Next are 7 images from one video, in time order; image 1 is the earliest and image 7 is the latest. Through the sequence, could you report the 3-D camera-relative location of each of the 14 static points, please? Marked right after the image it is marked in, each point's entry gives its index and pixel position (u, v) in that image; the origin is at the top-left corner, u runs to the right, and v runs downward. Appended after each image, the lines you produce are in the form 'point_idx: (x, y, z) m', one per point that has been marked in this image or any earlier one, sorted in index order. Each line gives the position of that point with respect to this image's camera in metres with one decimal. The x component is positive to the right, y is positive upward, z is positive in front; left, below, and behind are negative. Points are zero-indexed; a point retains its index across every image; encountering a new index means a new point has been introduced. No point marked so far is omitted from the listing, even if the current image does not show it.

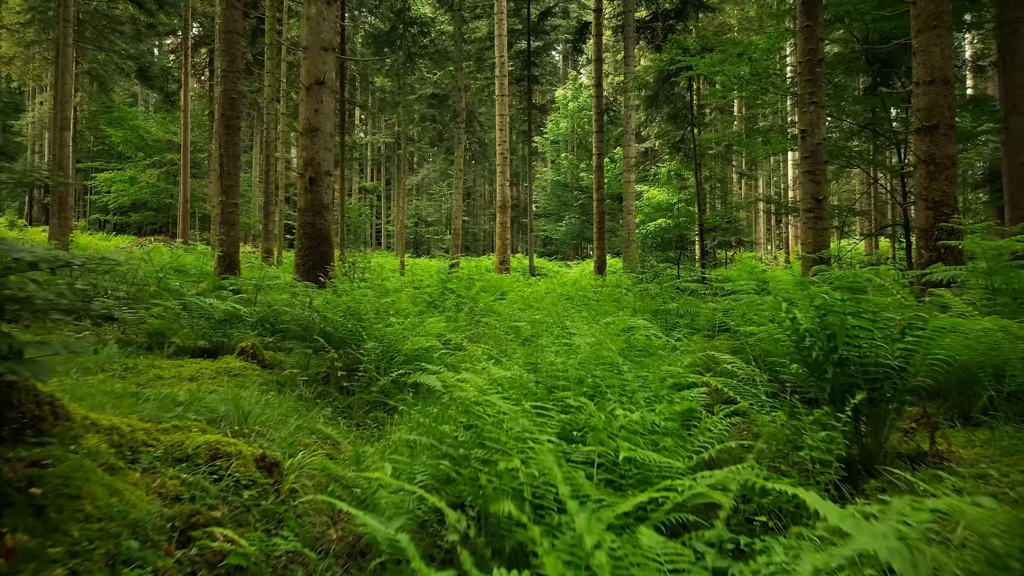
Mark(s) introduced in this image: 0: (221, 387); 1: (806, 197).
0: (-1.2, -0.4, +3.4) m
1: (+3.0, +1.0, +8.5) m
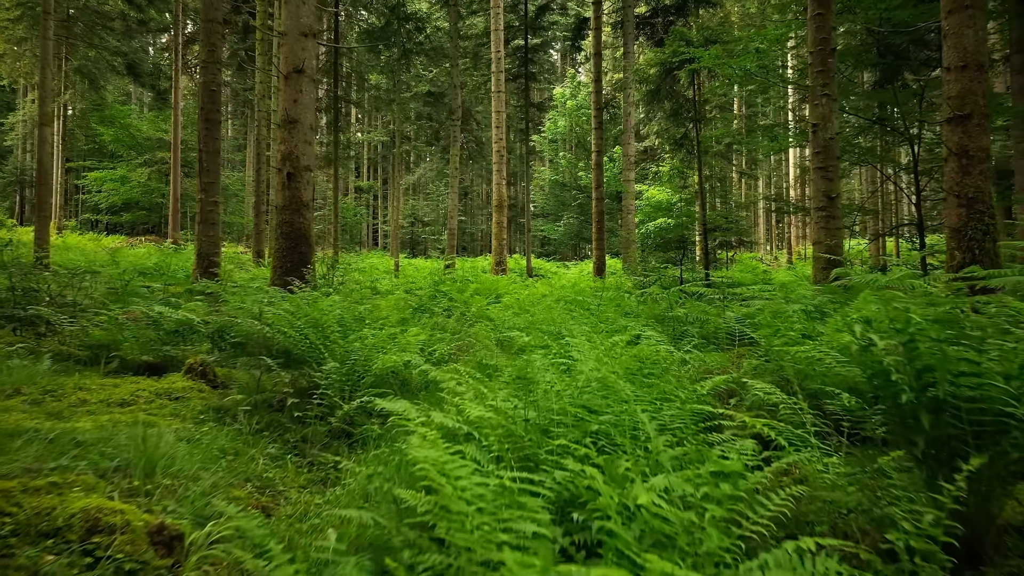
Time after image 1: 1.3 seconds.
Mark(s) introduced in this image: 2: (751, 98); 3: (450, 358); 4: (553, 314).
0: (-1.3, -0.5, +2.8) m
1: (+3.0, +0.9, +8.0) m
2: (+5.4, +4.3, +18.5) m
3: (-0.3, -0.5, +4.6) m
4: (+0.4, -0.2, +6.9) m
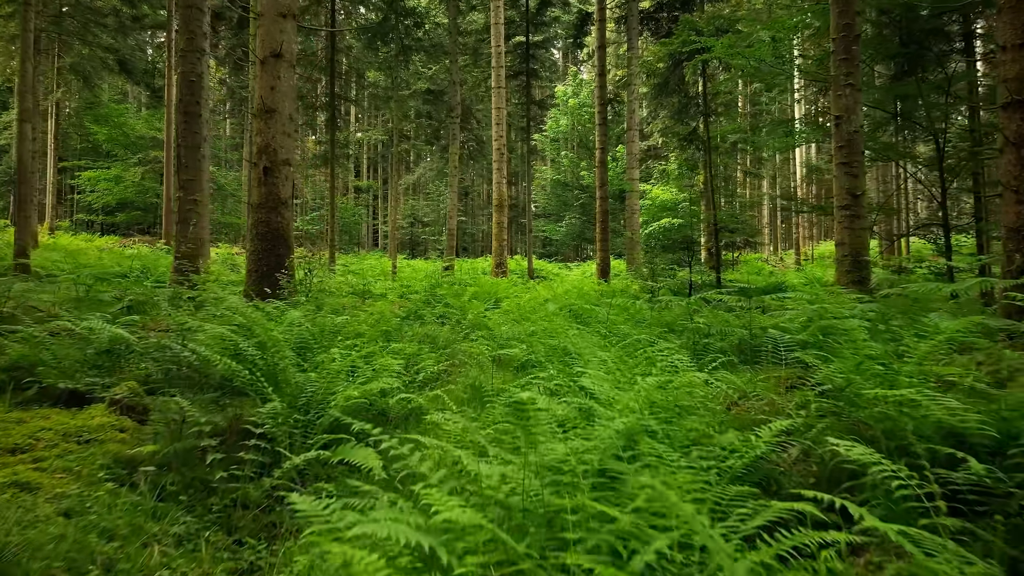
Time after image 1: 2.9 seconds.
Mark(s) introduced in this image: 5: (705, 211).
0: (-1.3, -0.5, +2.1) m
1: (+3.0, +0.9, +7.3) m
2: (+5.4, +4.3, +17.8) m
3: (-0.4, -0.5, +3.9) m
4: (+0.3, -0.3, +6.2) m
5: (+2.6, +1.1, +11.1) m
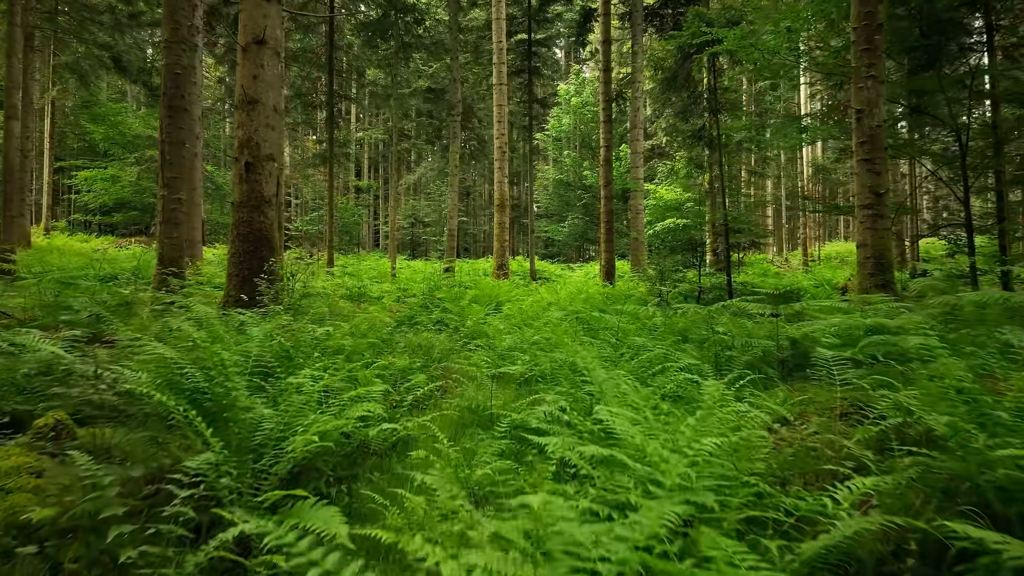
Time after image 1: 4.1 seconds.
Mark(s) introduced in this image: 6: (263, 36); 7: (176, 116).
0: (-1.3, -0.5, +1.6) m
1: (+3.0, +0.8, +6.8) m
2: (+5.5, +4.2, +17.3) m
3: (-0.3, -0.6, +3.4) m
4: (+0.4, -0.3, +5.7) m
5: (+2.6, +1.0, +10.6) m
6: (-1.9, +1.9, +6.1) m
7: (-3.3, +1.7, +8.0) m
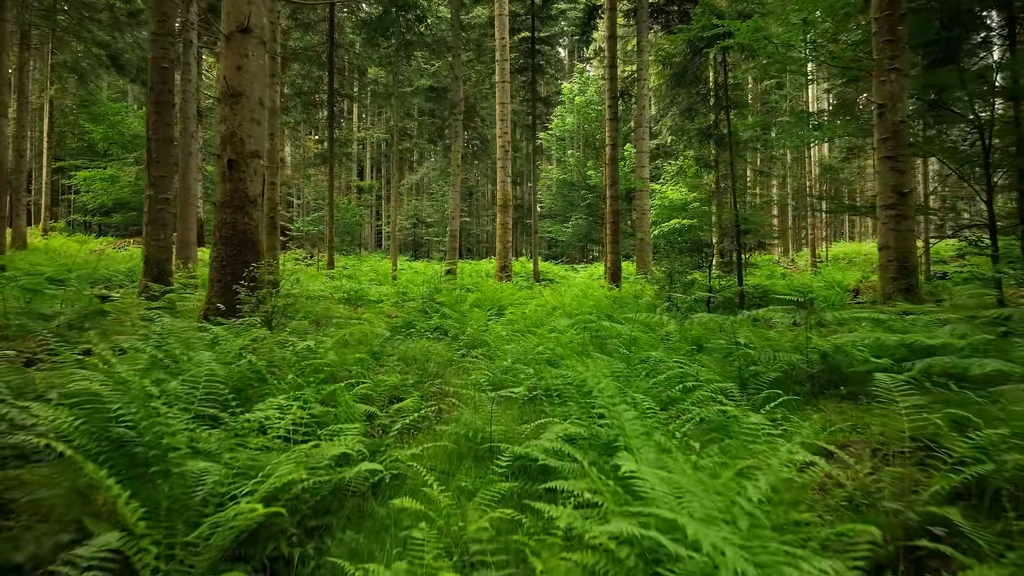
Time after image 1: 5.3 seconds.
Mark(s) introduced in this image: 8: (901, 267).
0: (-1.3, -0.6, +1.2) m
1: (+3.0, +0.8, +6.3) m
2: (+5.6, +4.2, +16.9) m
3: (-0.3, -0.6, +3.0) m
4: (+0.4, -0.4, +5.3) m
5: (+2.7, +1.0, +10.2) m
6: (-1.9, +1.9, +5.7) m
7: (-3.3, +1.7, +7.6) m
8: (+3.0, +0.2, +6.2) m
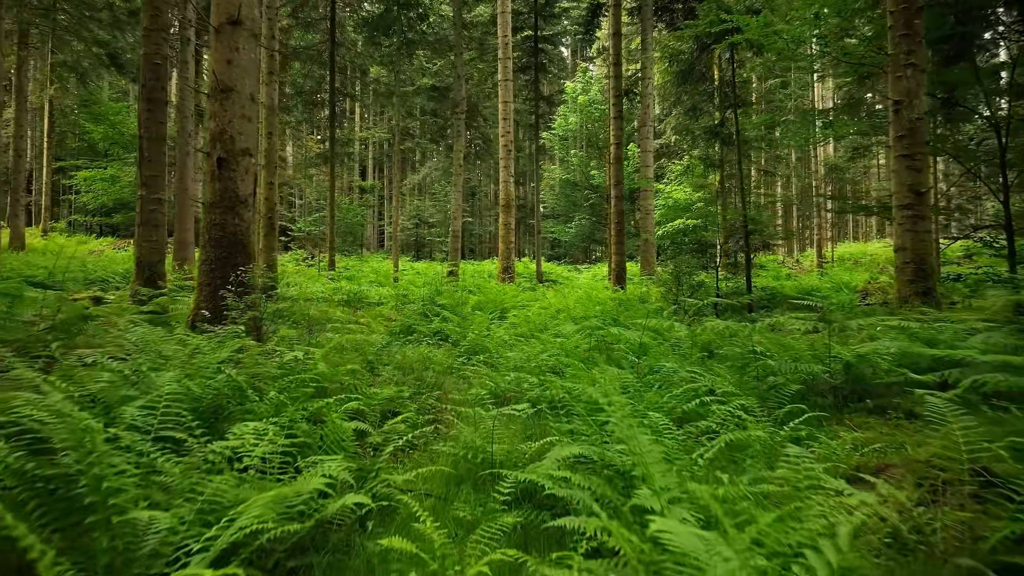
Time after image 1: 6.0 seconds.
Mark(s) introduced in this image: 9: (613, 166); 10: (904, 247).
0: (-1.3, -0.6, +0.9) m
1: (+3.0, +0.8, +6.1) m
2: (+5.6, +4.2, +16.6) m
3: (-0.3, -0.6, +2.7) m
4: (+0.4, -0.4, +5.0) m
5: (+2.7, +0.9, +9.9) m
6: (-1.9, +1.9, +5.5) m
7: (-3.3, +1.6, +7.3) m
8: (+3.1, +0.1, +5.9) m
9: (+1.6, +2.0, +12.9) m
10: (+3.0, +0.3, +6.0) m
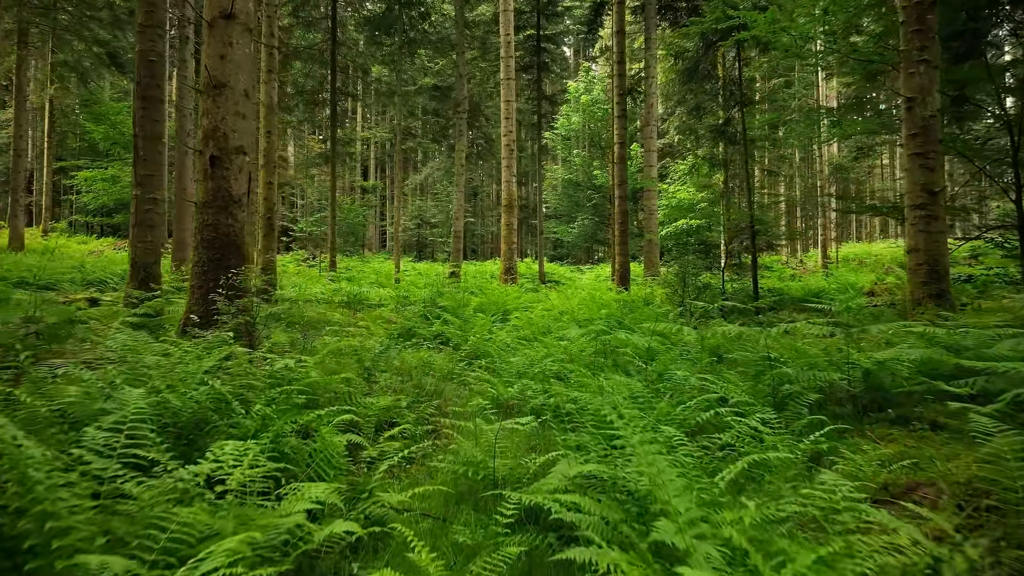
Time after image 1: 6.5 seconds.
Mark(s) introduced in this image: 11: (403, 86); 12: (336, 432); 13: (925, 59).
0: (-1.3, -0.6, +0.8) m
1: (+3.0, +0.7, +5.9) m
2: (+5.7, +4.1, +16.4) m
3: (-0.3, -0.6, +2.6) m
4: (+0.4, -0.4, +4.8) m
5: (+2.7, +0.9, +9.7) m
6: (-1.9, +1.8, +5.3) m
7: (-3.3, +1.6, +7.1) m
8: (+3.1, +0.1, +5.7) m
9: (+1.7, +2.0, +12.7) m
10: (+3.0, +0.3, +5.8) m
11: (-2.4, +4.4, +17.4) m
12: (-0.6, -0.5, +2.8) m
13: (+3.1, +1.7, +5.8) m
